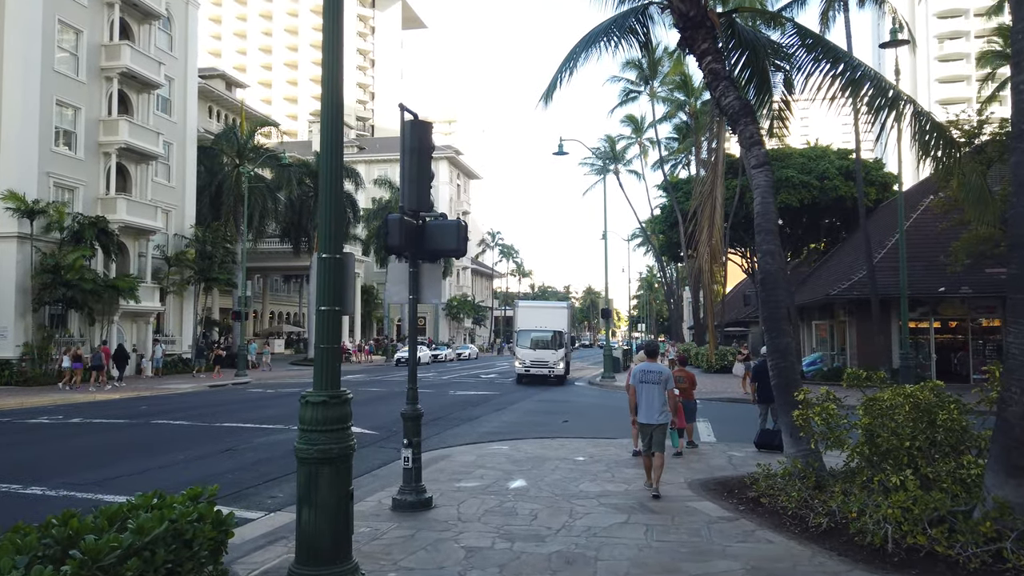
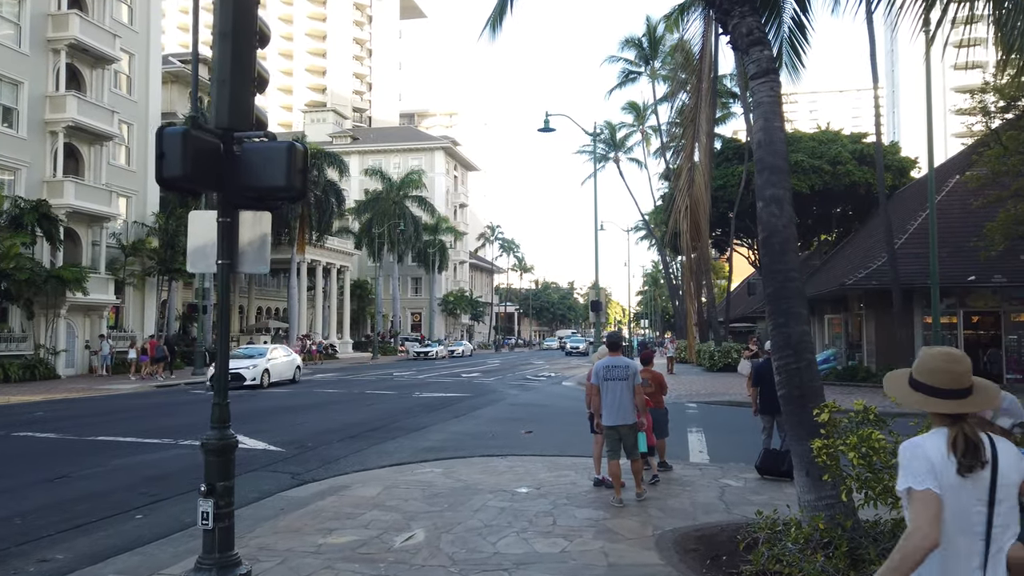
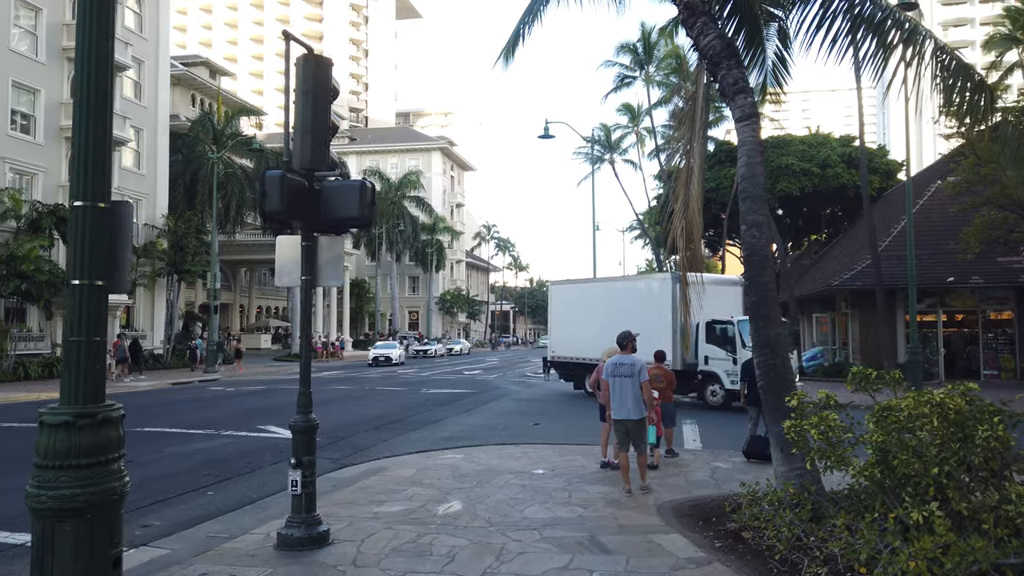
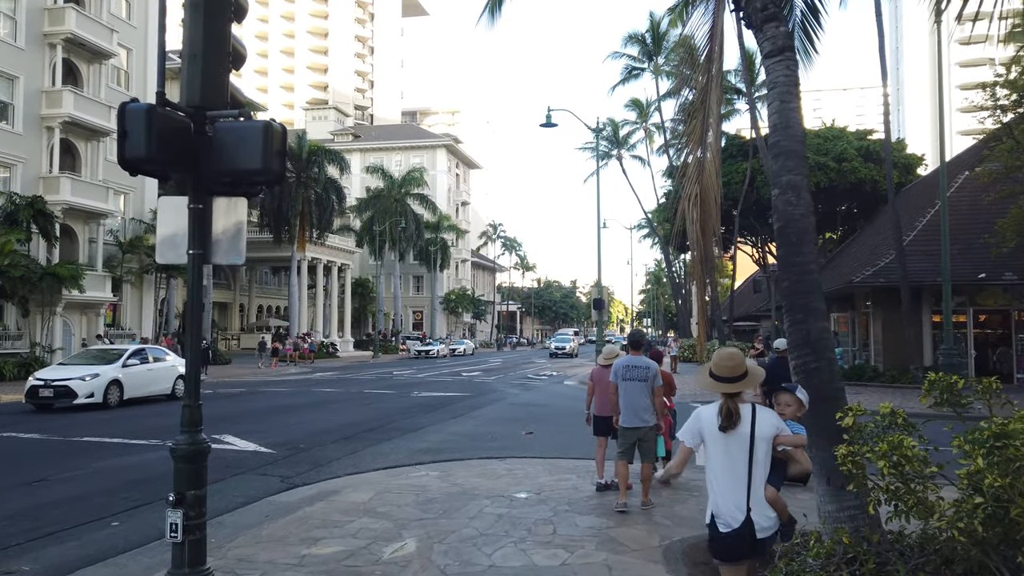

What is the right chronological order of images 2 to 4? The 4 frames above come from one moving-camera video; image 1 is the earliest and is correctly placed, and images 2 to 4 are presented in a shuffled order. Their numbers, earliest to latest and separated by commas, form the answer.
3, 2, 4
